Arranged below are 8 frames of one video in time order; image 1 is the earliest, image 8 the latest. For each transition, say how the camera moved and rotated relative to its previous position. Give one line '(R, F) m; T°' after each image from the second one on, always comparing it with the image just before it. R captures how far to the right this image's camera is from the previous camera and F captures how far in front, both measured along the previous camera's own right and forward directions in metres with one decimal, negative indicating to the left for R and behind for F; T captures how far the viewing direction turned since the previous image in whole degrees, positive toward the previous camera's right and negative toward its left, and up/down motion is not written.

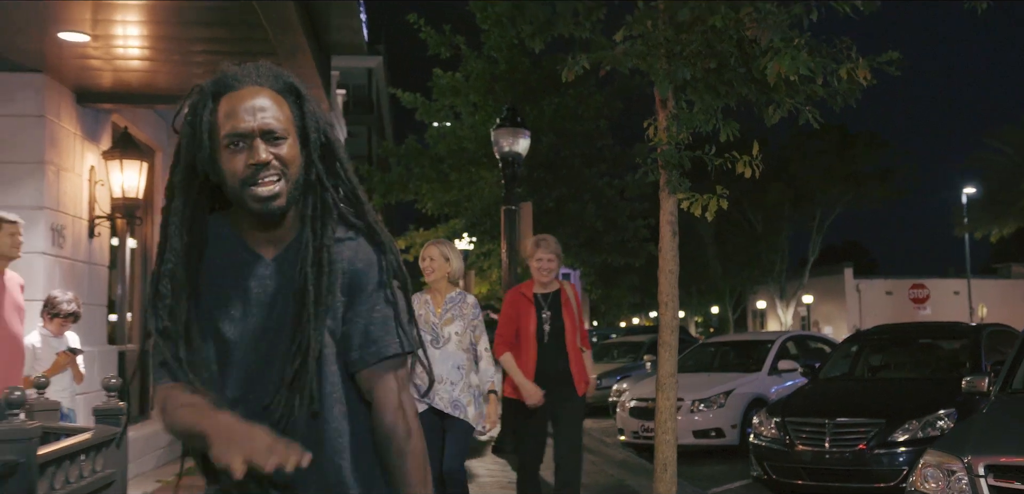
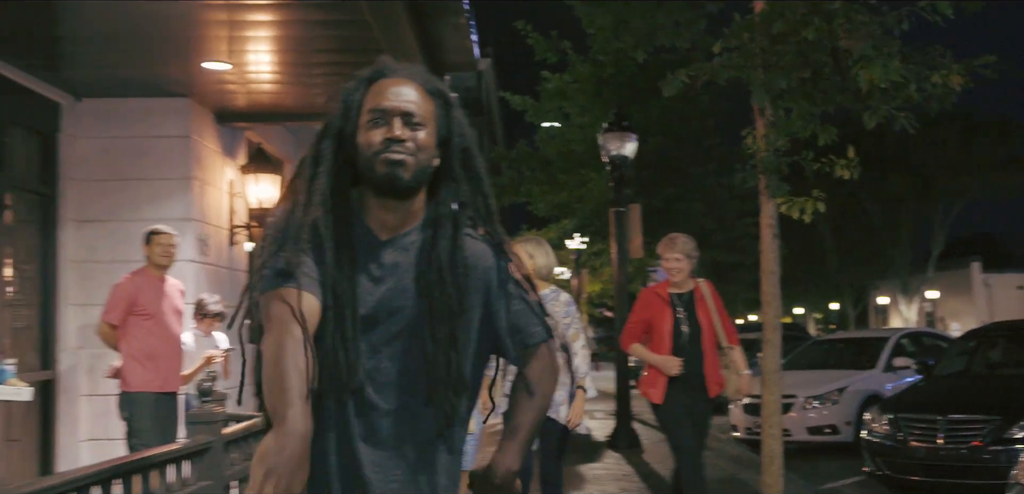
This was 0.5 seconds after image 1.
(0.0, -0.4) m; -6°
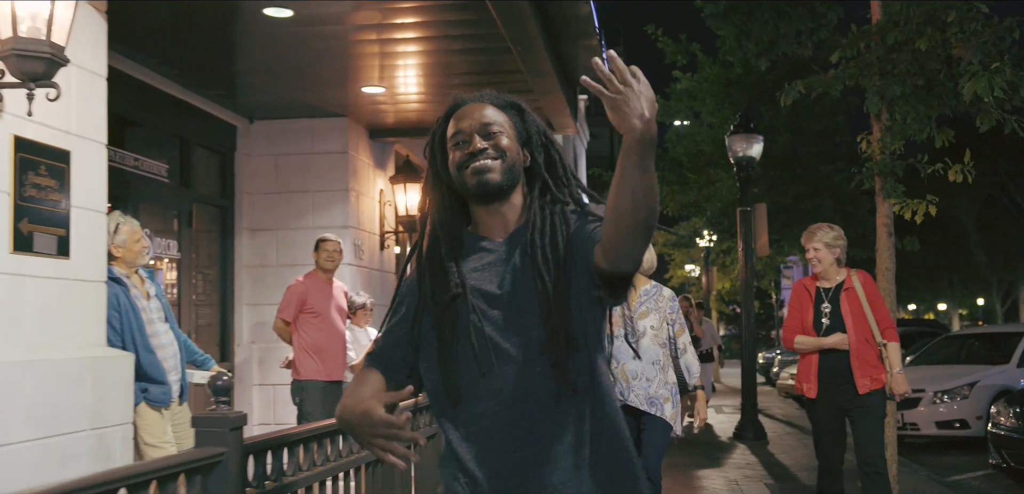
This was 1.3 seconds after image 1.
(0.0, -0.7) m; -7°
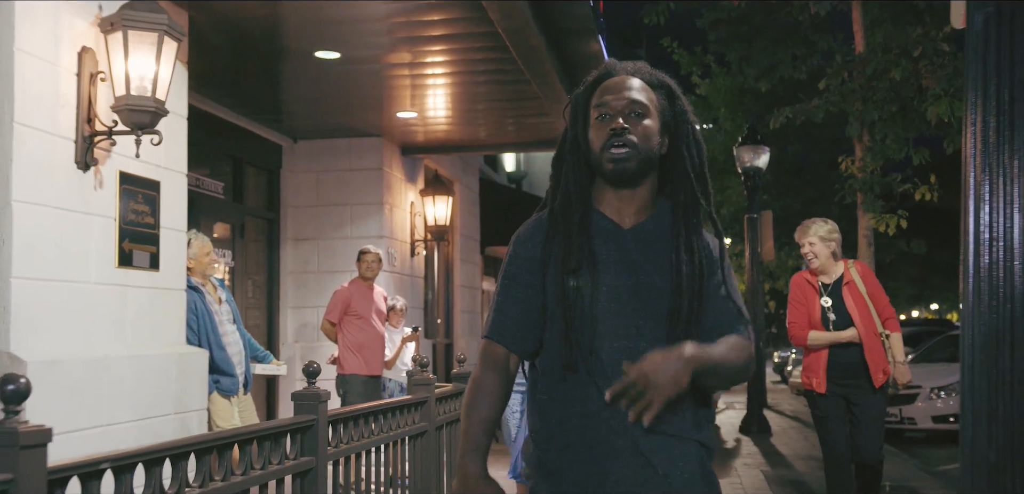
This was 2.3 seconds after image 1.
(0.0, -1.0) m; -1°
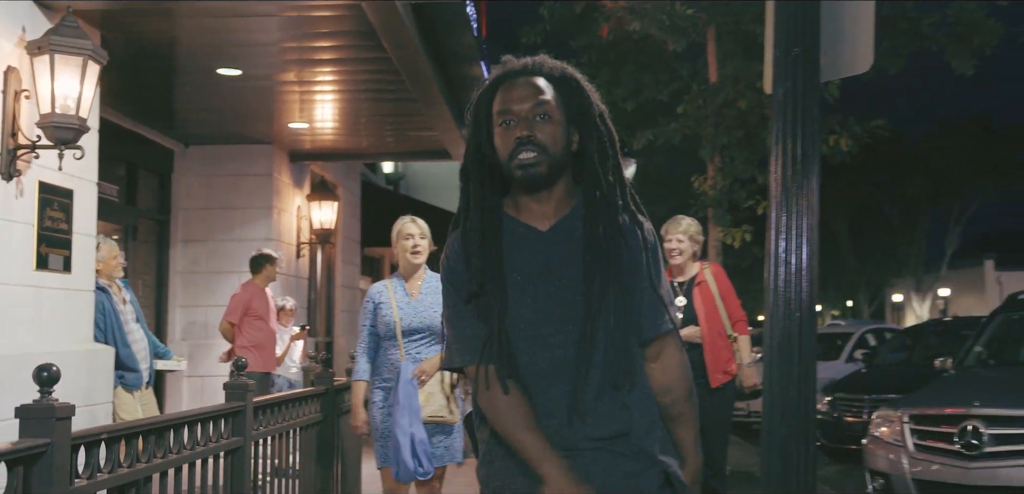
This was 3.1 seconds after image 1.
(-0.1, -0.8) m; +7°
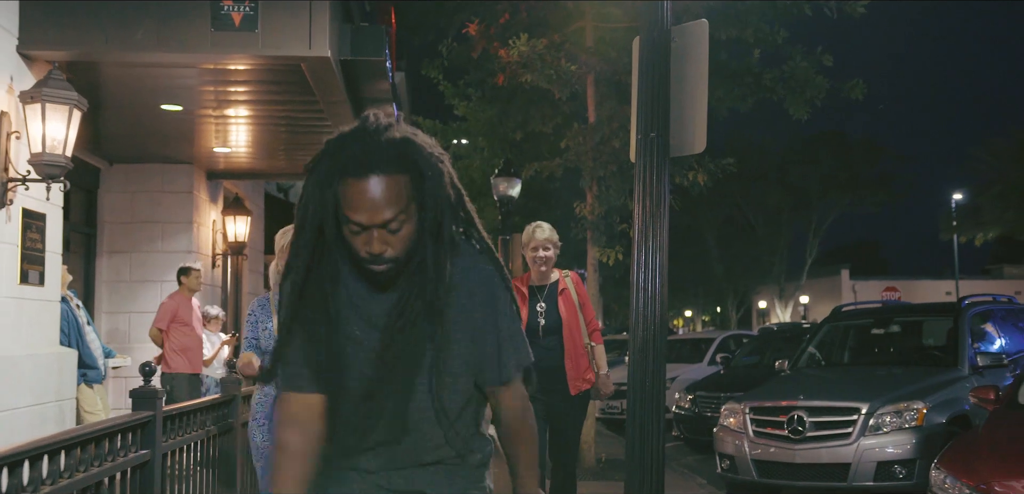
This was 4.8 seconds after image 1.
(-0.3, -1.4) m; +7°
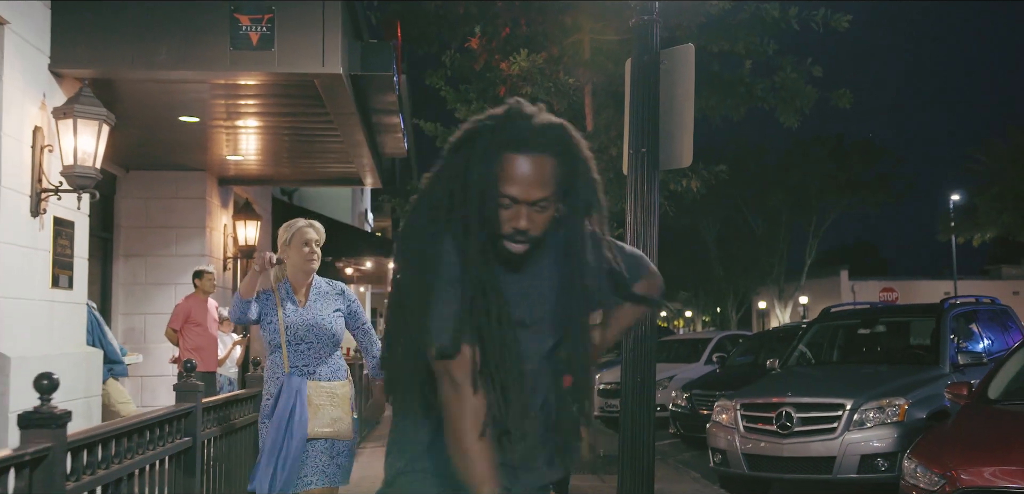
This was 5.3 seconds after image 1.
(0.0, -0.5) m; 0°
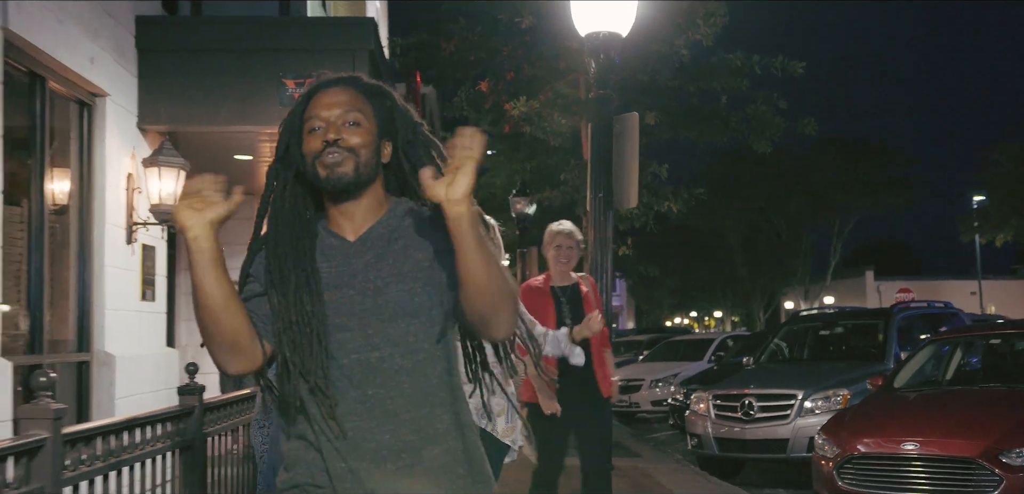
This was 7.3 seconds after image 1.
(+0.4, -1.8) m; -2°
